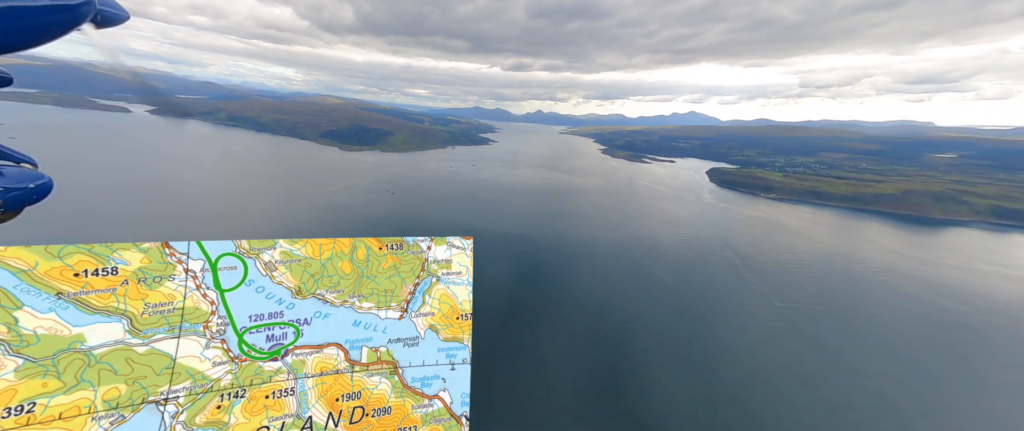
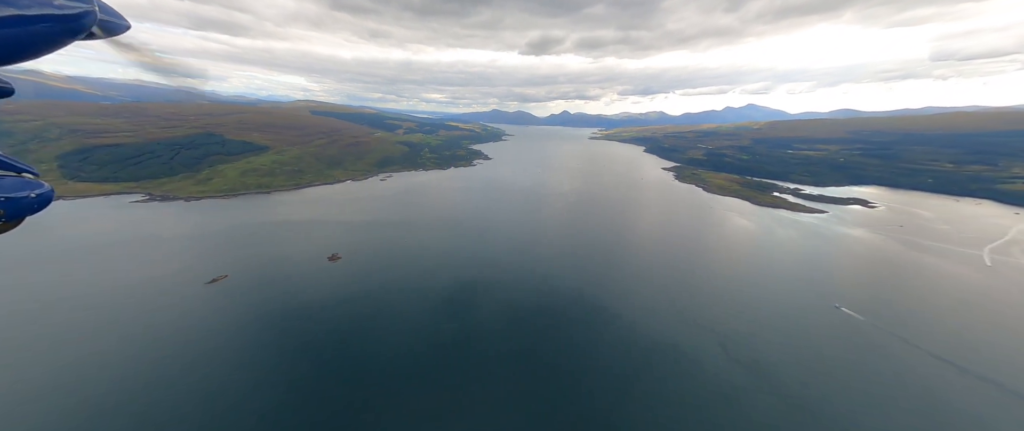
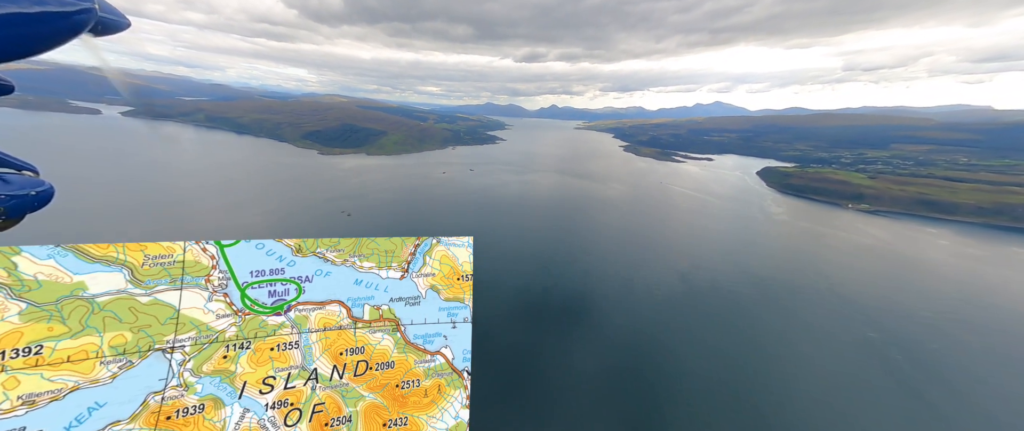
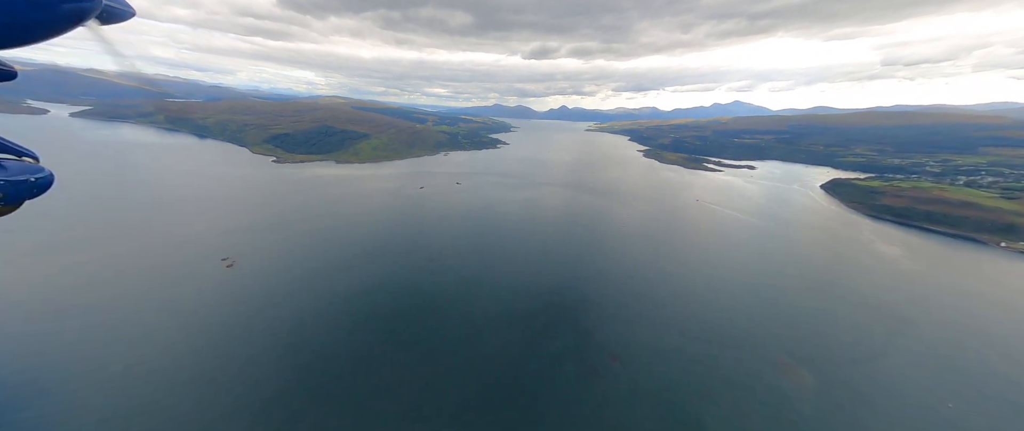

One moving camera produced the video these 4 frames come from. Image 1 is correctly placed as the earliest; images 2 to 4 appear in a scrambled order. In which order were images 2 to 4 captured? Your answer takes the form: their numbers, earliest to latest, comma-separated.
3, 4, 2
